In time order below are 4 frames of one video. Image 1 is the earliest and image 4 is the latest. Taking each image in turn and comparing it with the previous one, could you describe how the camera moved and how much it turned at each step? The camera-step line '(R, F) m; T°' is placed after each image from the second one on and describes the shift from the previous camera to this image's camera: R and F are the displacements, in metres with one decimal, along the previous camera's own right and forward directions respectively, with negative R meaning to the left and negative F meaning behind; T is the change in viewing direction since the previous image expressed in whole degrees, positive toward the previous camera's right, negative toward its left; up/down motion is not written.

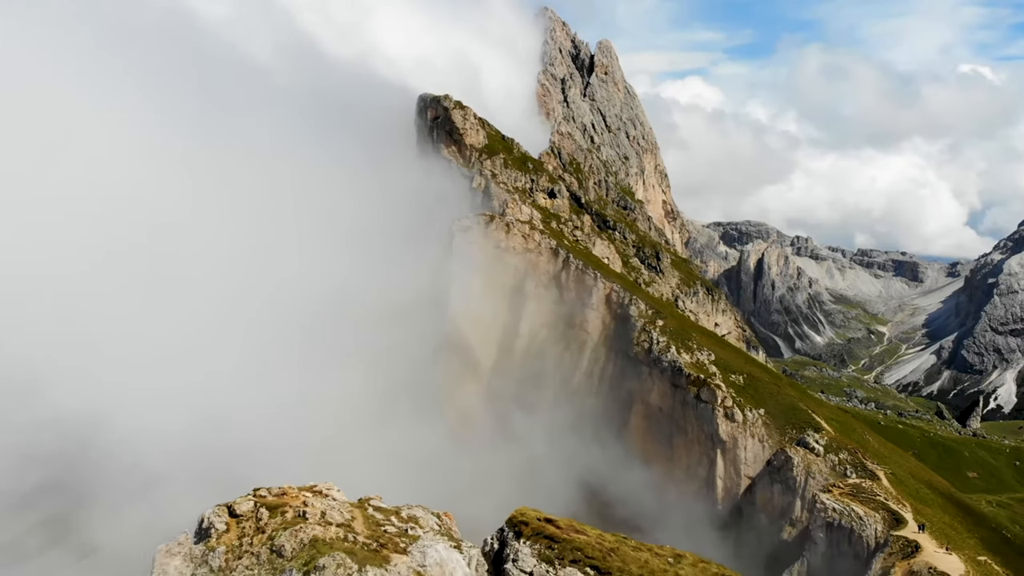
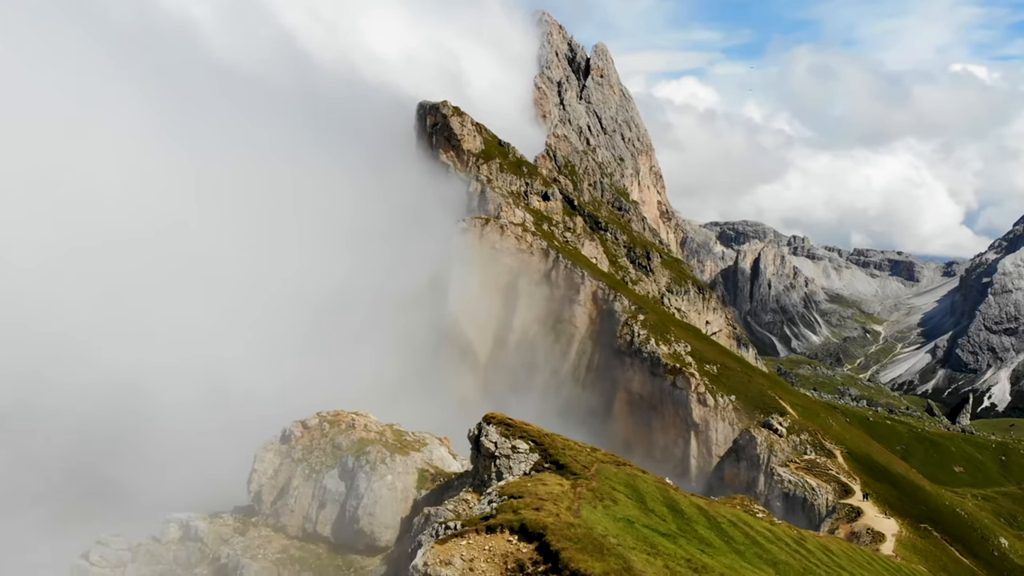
(+1.3, -12.4) m; 0°
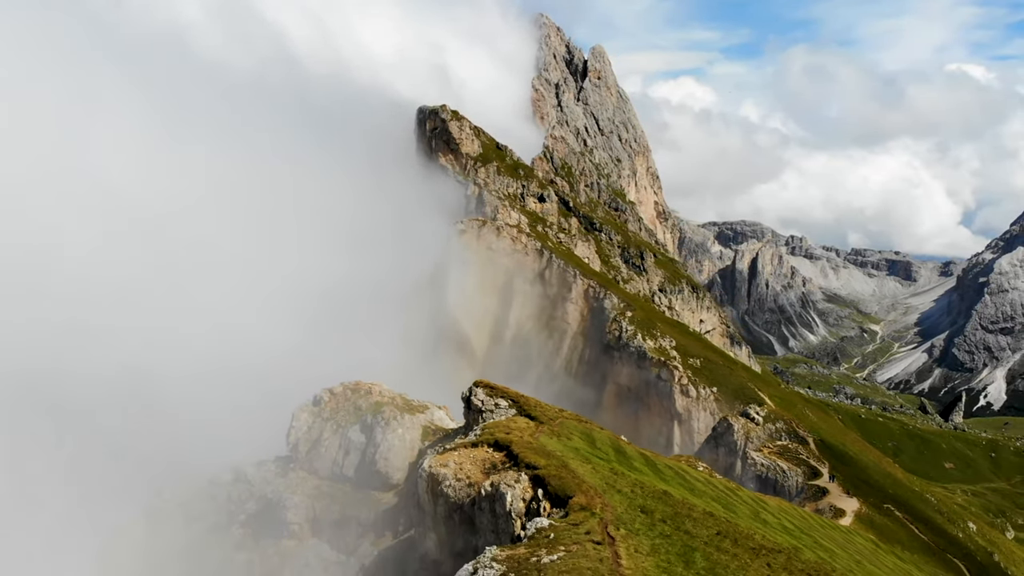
(+1.0, -9.1) m; 0°
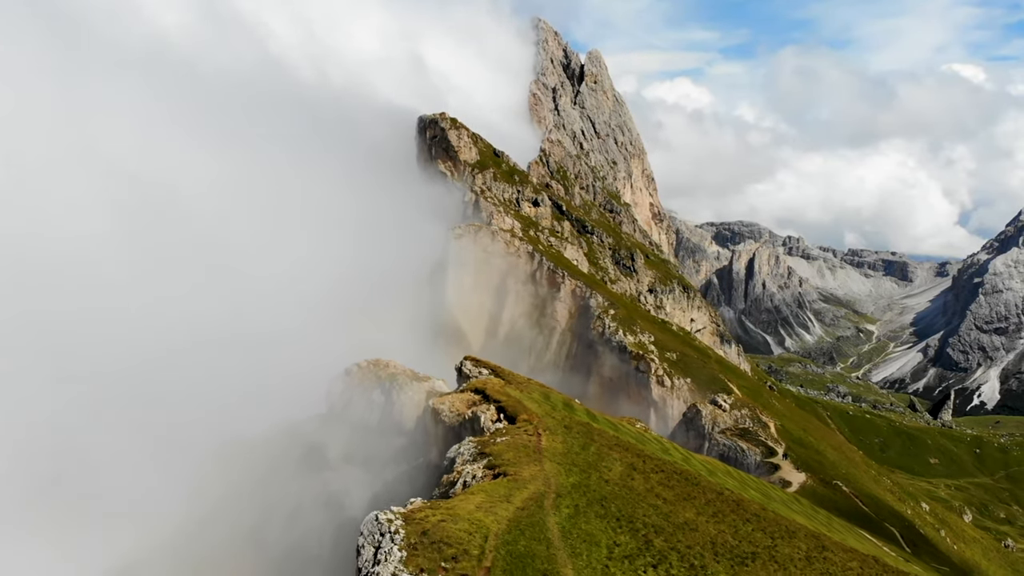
(+1.8, -15.5) m; 0°
